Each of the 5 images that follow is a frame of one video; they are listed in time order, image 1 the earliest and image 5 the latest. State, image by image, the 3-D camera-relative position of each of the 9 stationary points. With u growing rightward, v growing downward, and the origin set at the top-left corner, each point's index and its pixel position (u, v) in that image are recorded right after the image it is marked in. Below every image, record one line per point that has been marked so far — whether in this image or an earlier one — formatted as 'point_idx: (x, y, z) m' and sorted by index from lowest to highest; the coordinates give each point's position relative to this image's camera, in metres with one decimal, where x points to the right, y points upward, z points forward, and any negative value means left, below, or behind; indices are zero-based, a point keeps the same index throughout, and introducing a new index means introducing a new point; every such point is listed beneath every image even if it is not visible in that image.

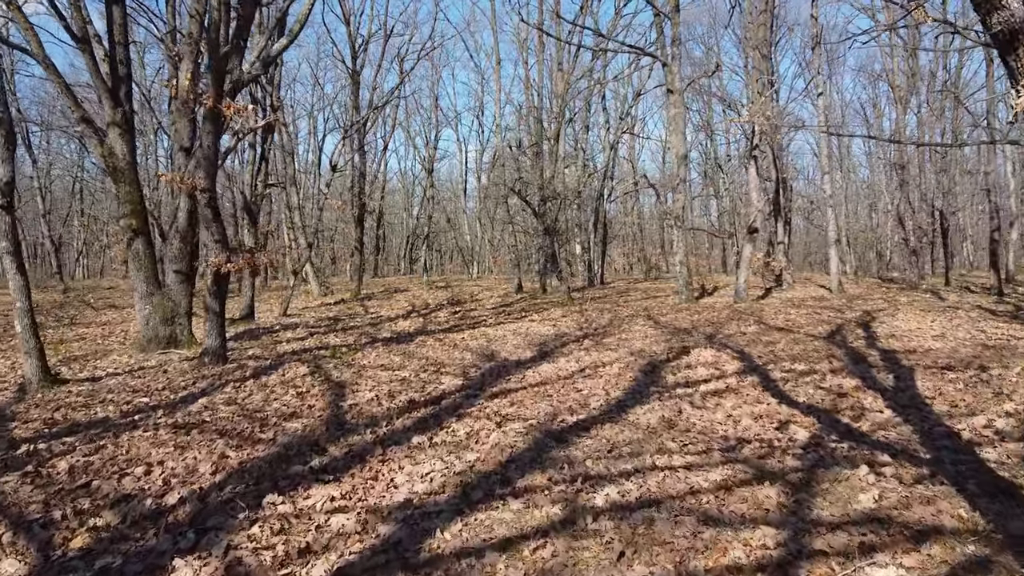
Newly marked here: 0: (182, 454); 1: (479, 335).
0: (-2.0, -1.0, +5.1) m
1: (-0.5, -0.7, +12.0) m
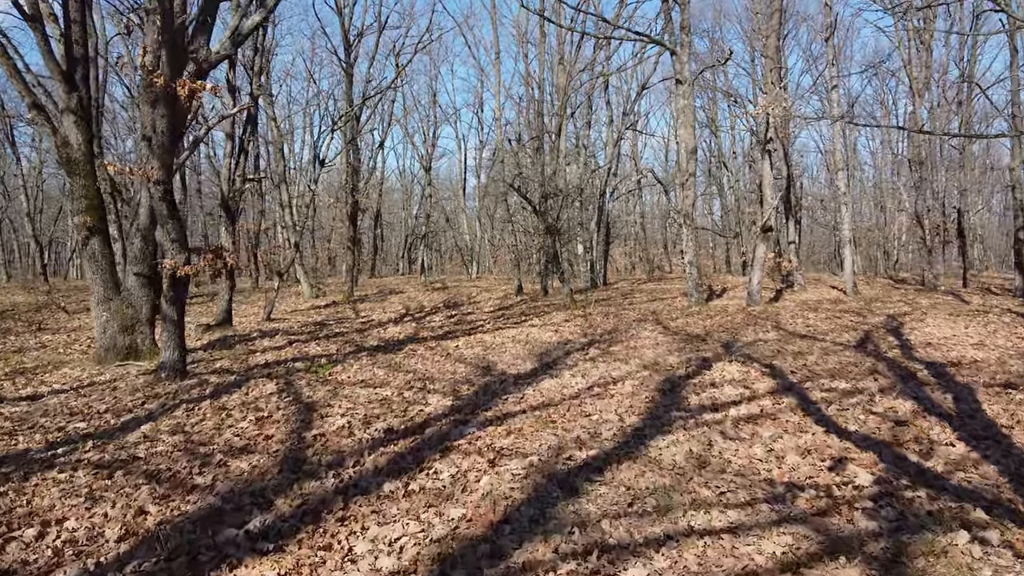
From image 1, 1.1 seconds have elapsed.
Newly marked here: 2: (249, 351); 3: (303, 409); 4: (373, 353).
0: (-2.0, -1.0, +4.0) m
1: (-0.5, -0.7, +10.9) m
2: (-3.0, -0.7, +9.8) m
3: (-1.5, -0.9, +6.2) m
4: (-1.6, -0.7, +9.9) m
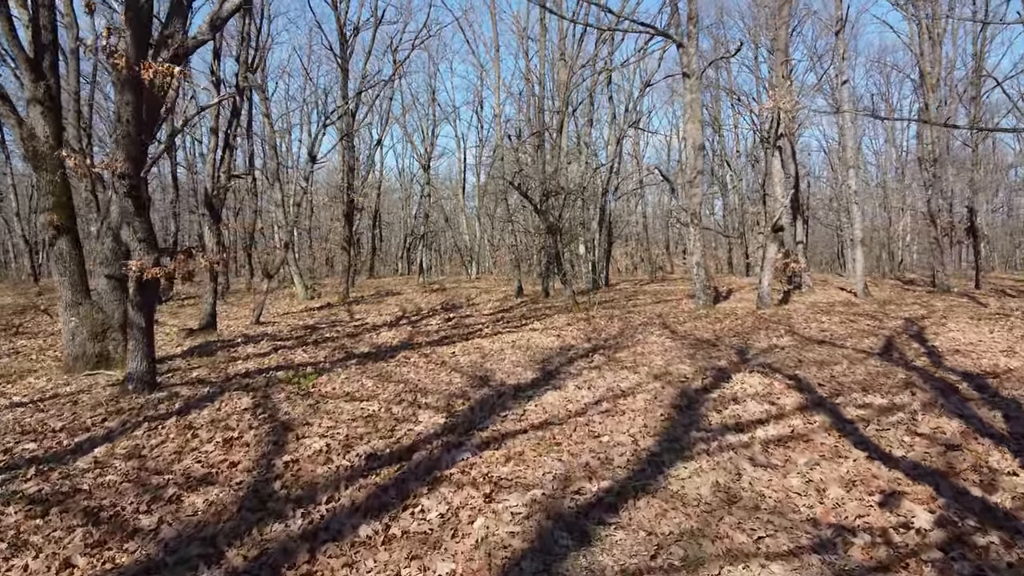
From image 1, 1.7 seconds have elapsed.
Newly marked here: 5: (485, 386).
0: (-2.0, -1.1, +3.4) m
1: (-0.5, -0.7, +10.3) m
2: (-3.0, -0.8, +9.2) m
3: (-1.5, -0.9, +5.6) m
4: (-1.6, -0.8, +9.2) m
5: (-0.2, -0.9, +7.5) m
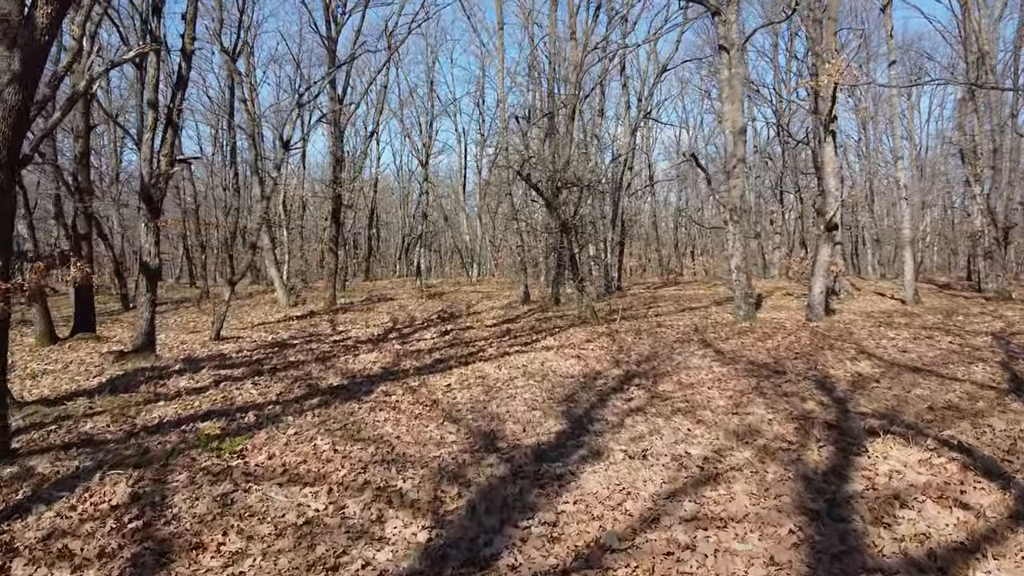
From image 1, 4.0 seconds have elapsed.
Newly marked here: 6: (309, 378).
0: (-1.9, -1.2, +1.1) m
1: (-0.4, -0.9, +8.0) m
2: (-2.9, -0.9, +6.9) m
3: (-1.4, -1.0, +3.3) m
4: (-1.5, -0.9, +6.9) m
5: (-0.1, -1.0, +5.2) m
6: (-1.9, -0.8, +8.0) m
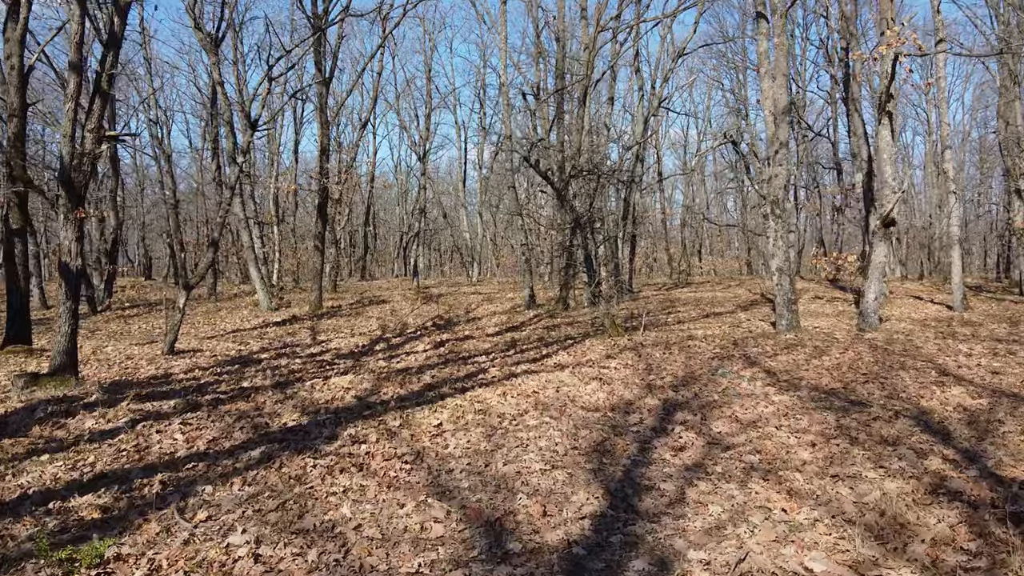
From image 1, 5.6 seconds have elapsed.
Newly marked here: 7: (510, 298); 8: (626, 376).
0: (-1.8, -1.3, -0.7) m
1: (-0.3, -0.9, +6.2) m
2: (-2.8, -1.0, +5.0) m
3: (-1.3, -1.1, +1.5) m
4: (-1.4, -1.0, +5.1) m
5: (-0.1, -1.1, +3.4) m
6: (-1.8, -0.9, +6.2) m
7: (0.0, -0.2, +18.2) m
8: (+1.1, -0.8, +8.4) m
